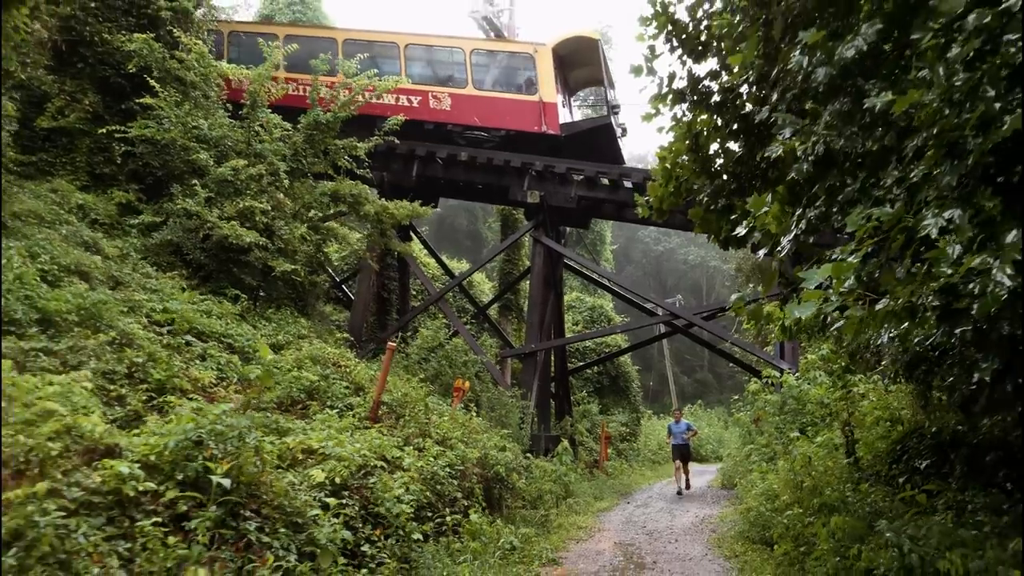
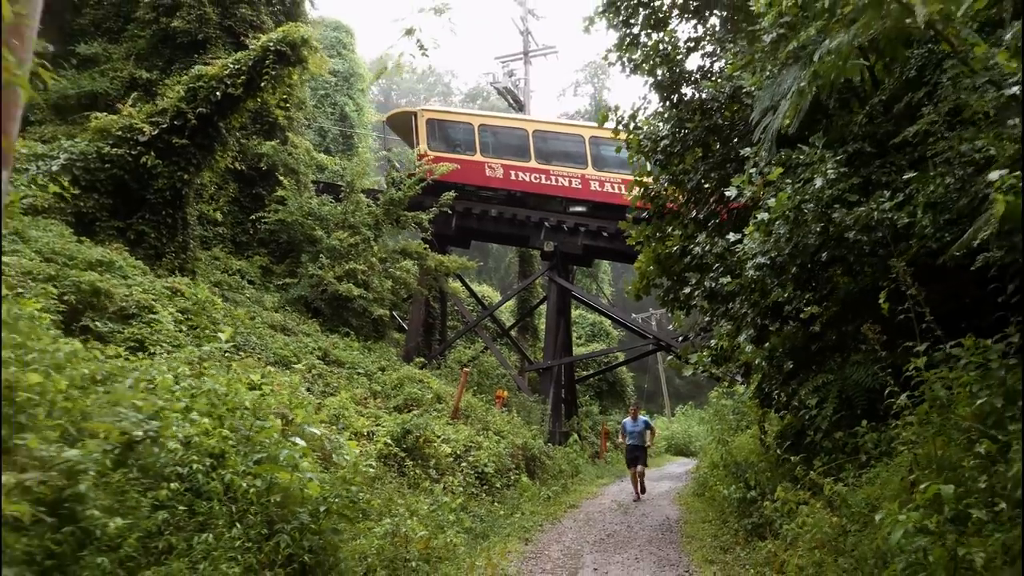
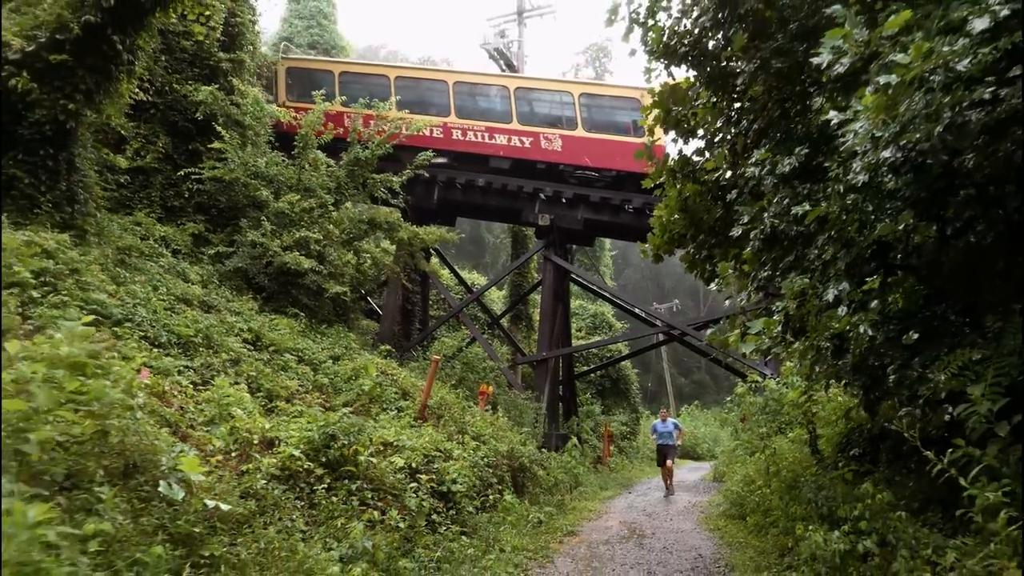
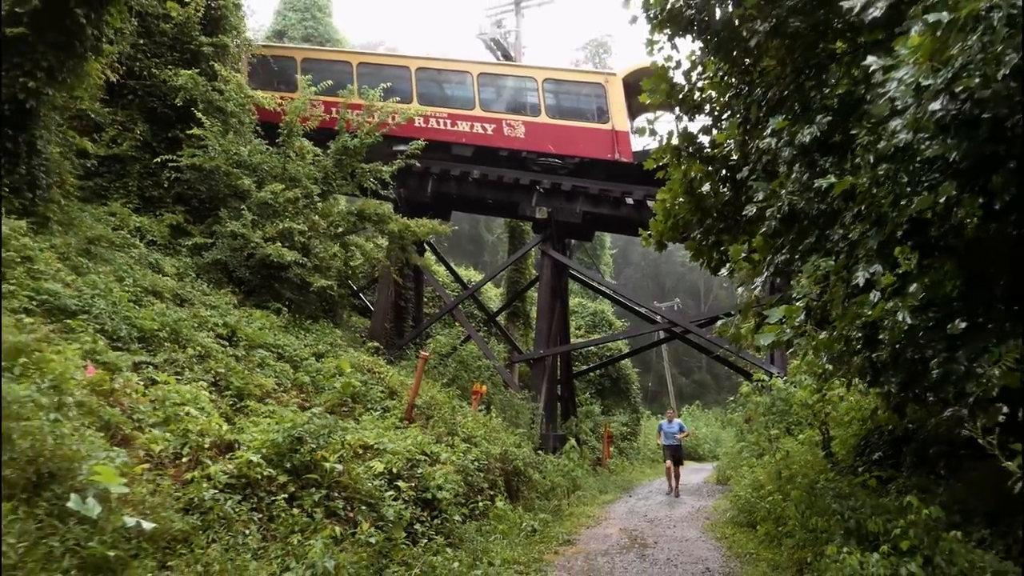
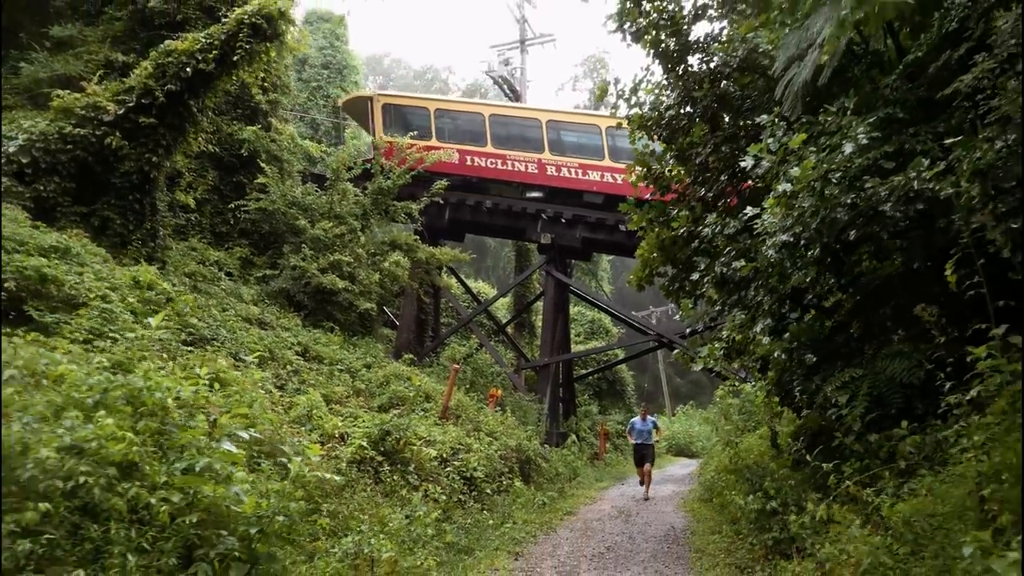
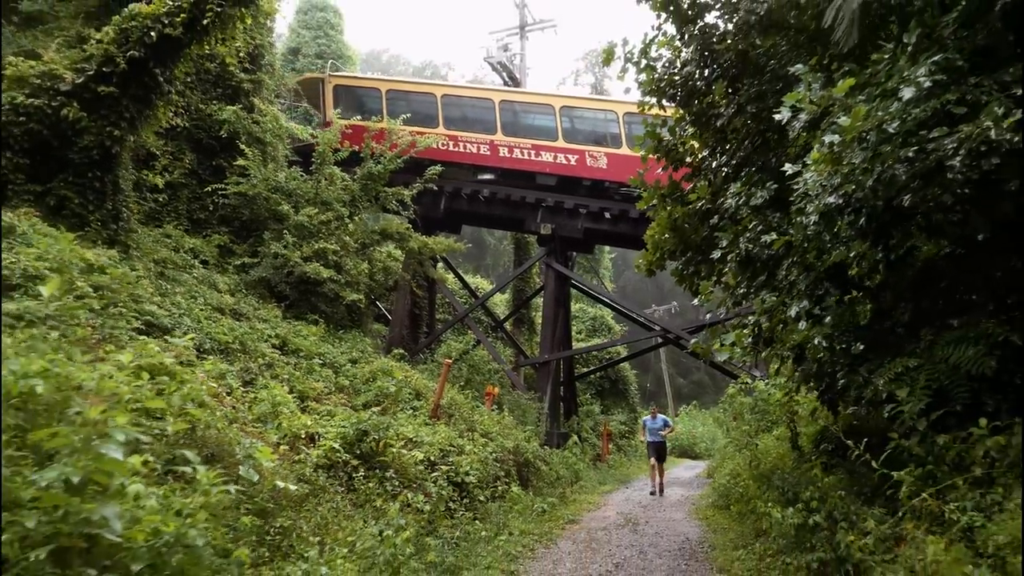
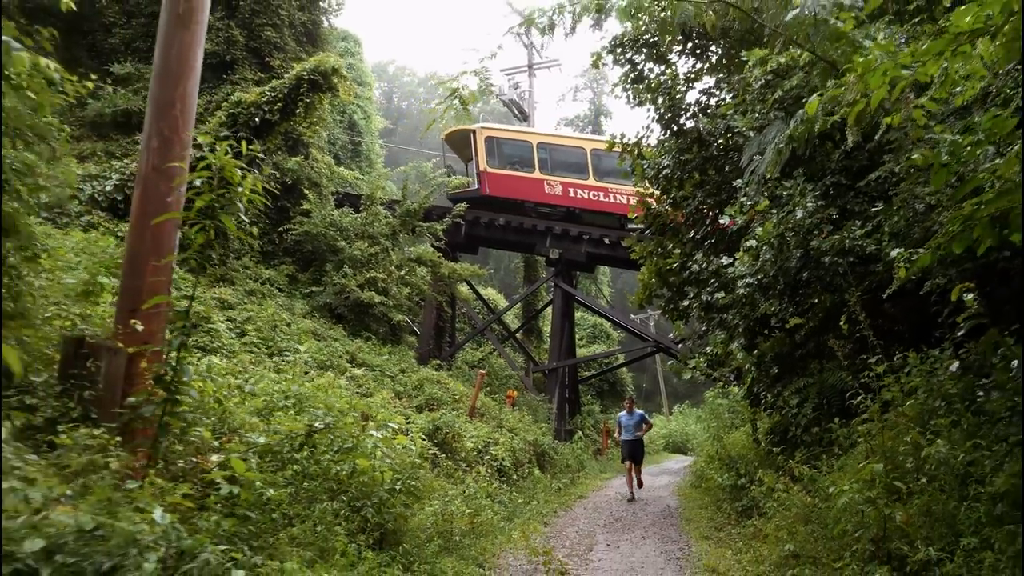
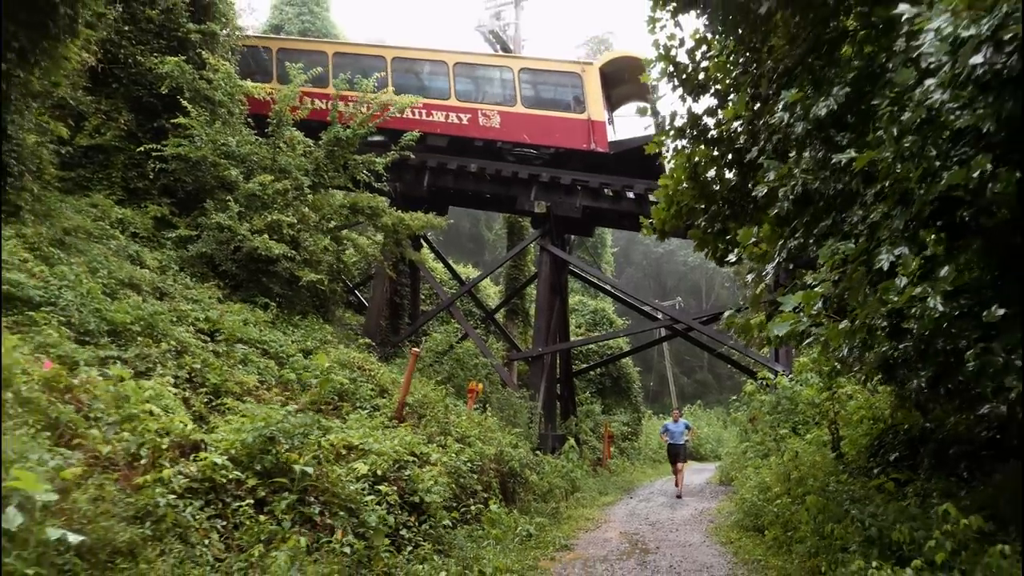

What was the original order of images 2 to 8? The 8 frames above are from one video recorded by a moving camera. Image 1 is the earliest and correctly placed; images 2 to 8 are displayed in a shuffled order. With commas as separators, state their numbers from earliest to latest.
8, 4, 3, 6, 5, 2, 7
